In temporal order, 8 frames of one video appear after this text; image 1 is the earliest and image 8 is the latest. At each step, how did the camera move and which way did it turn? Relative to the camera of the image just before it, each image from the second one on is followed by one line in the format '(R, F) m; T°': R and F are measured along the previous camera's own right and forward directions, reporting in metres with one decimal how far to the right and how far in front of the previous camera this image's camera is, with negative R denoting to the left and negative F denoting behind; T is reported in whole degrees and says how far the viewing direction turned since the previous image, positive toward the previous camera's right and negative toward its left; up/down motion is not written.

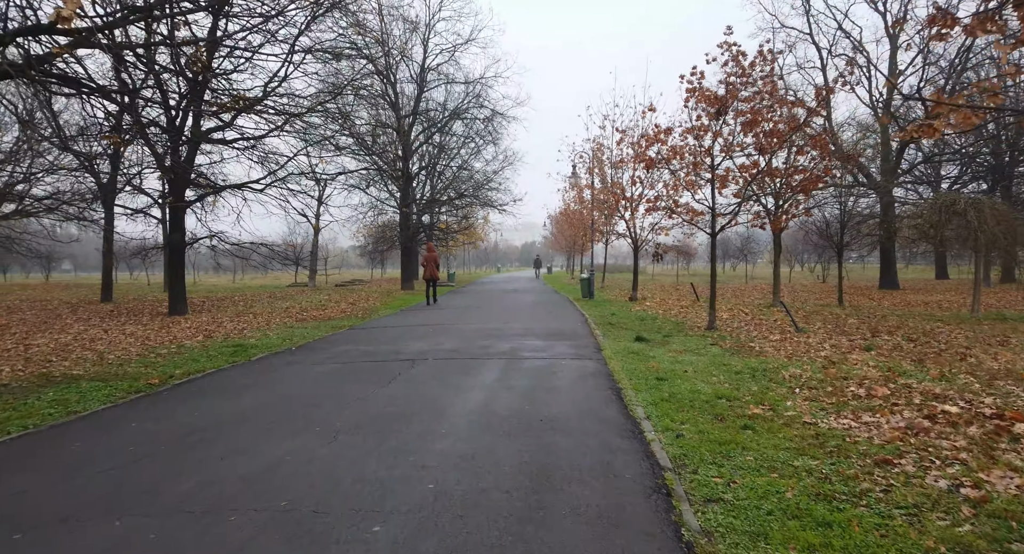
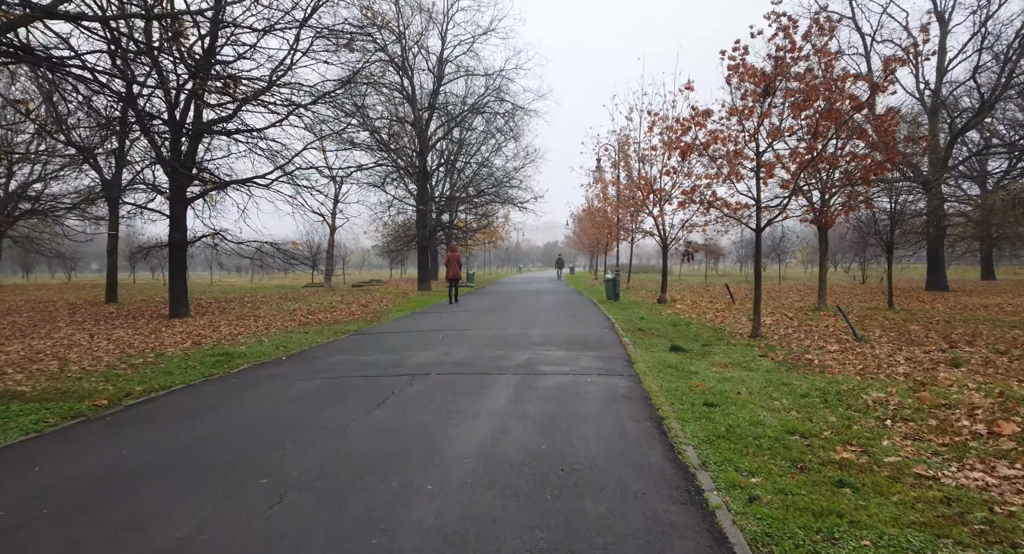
(+0.1, +1.2) m; -2°
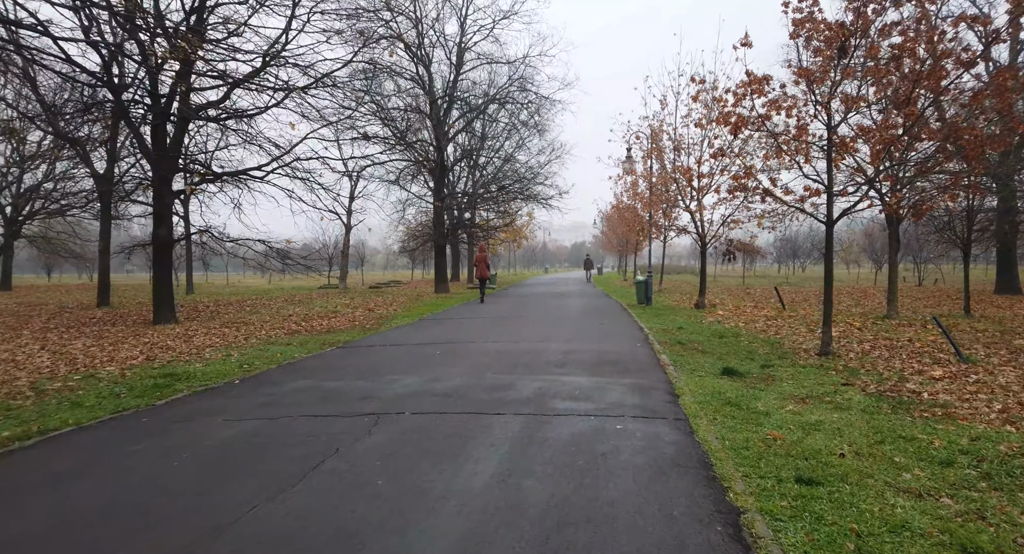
(+0.2, +1.9) m; -3°
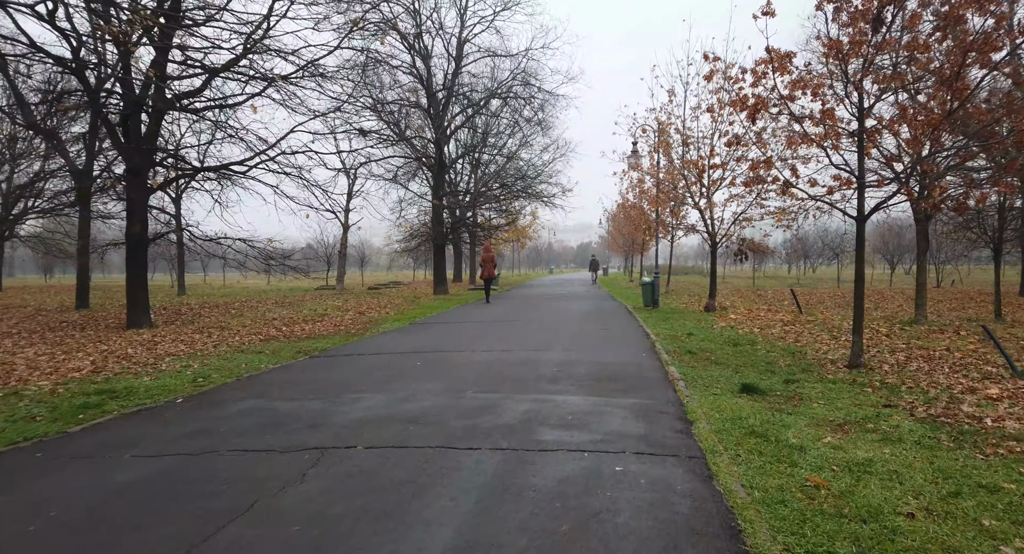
(+0.2, +1.0) m; -1°
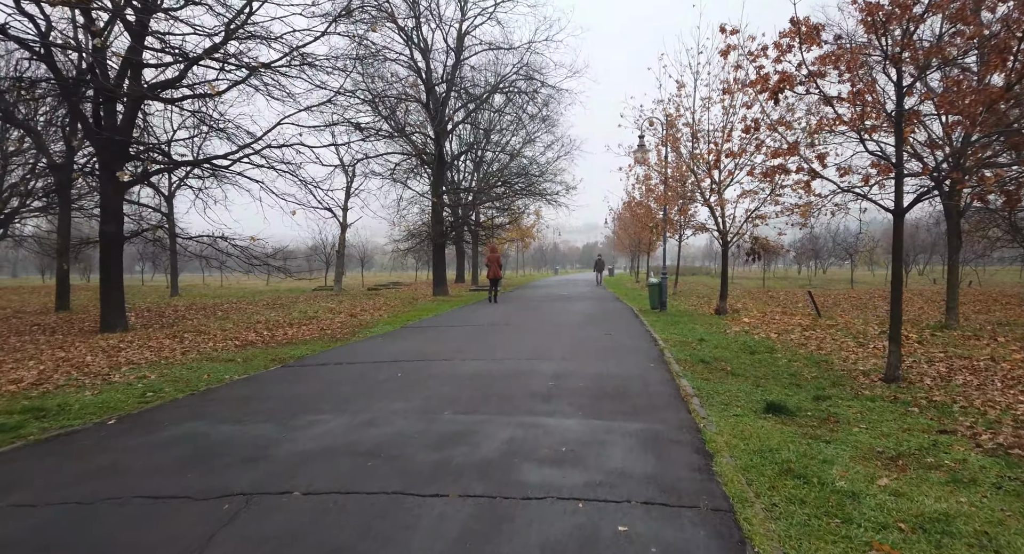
(+0.2, +0.9) m; -1°
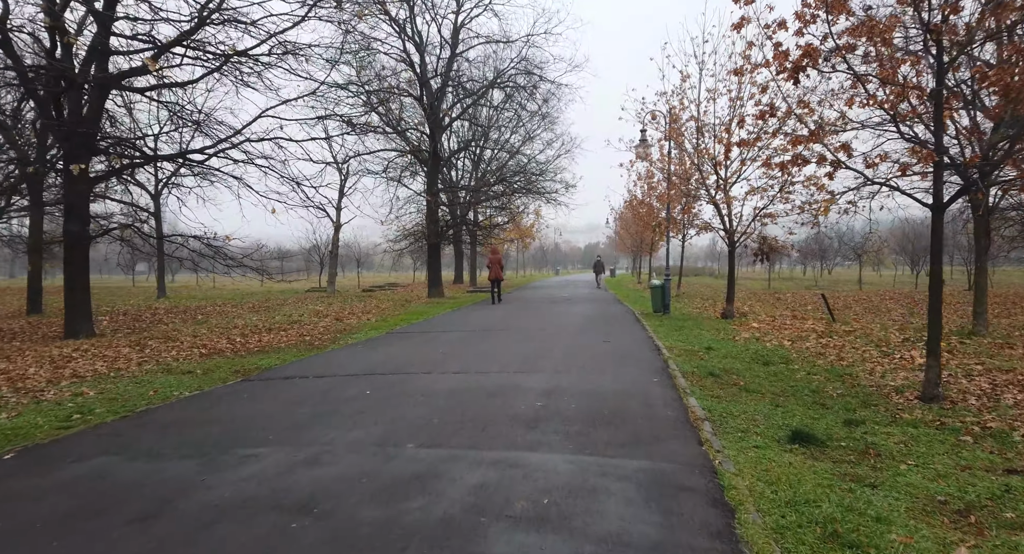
(+0.2, +0.8) m; 0°
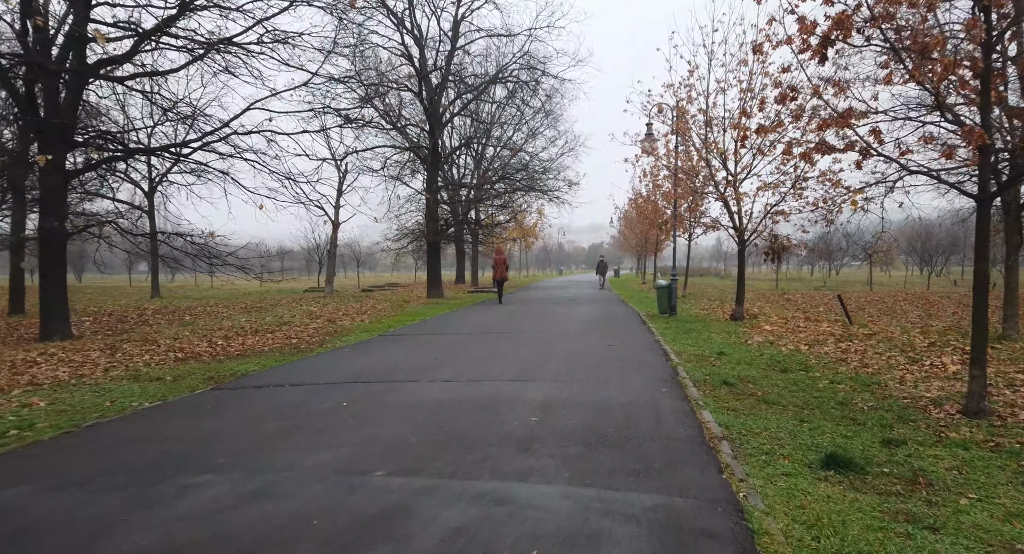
(+0.1, +0.6) m; 0°
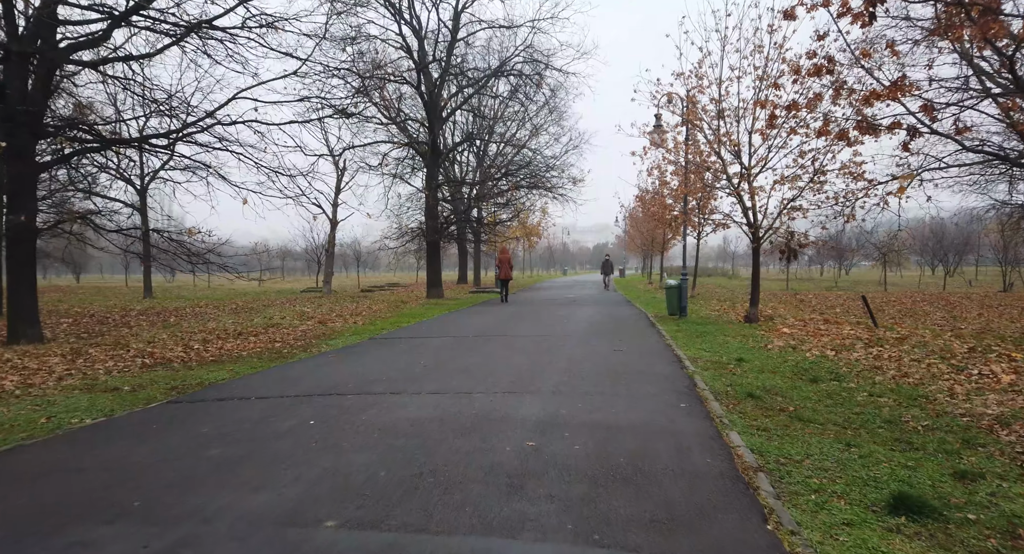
(+0.1, +0.8) m; 0°
